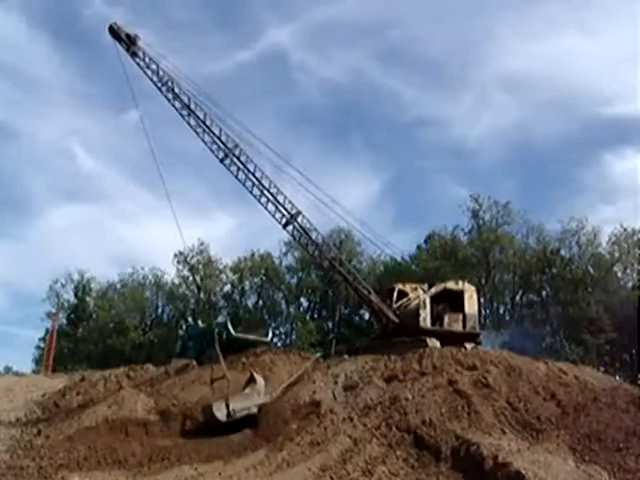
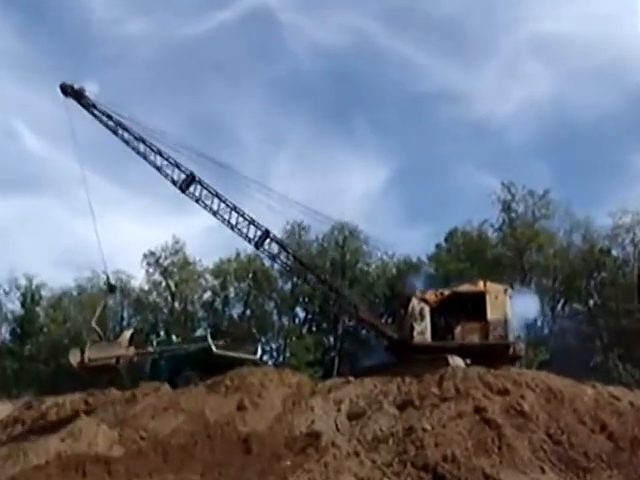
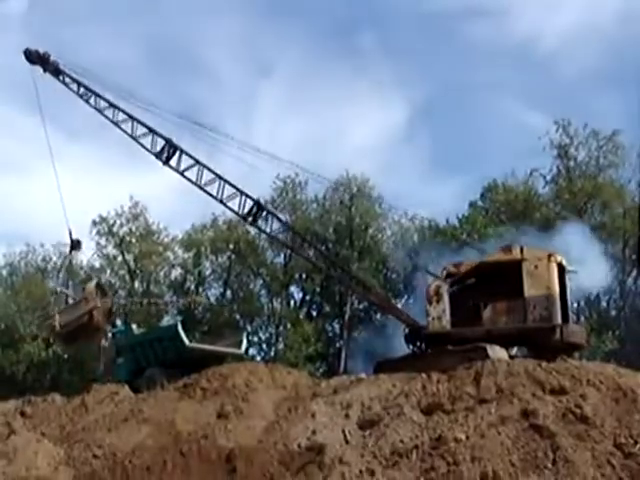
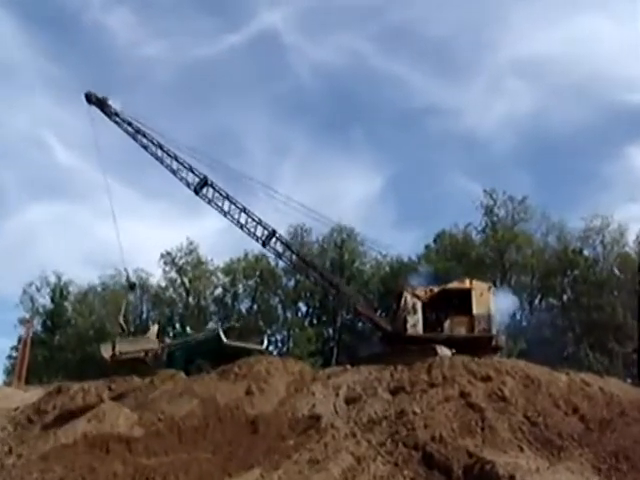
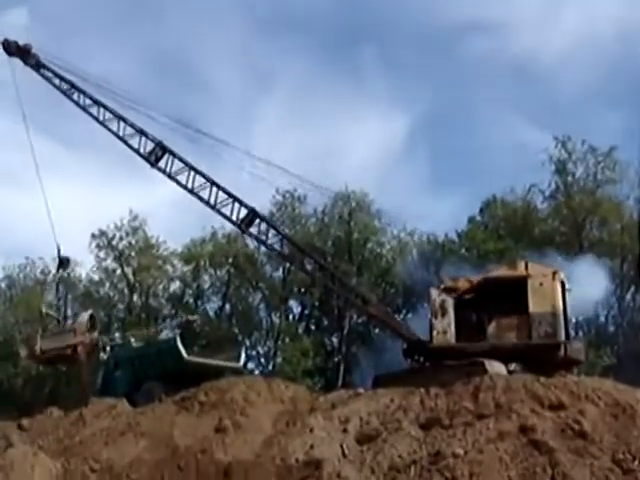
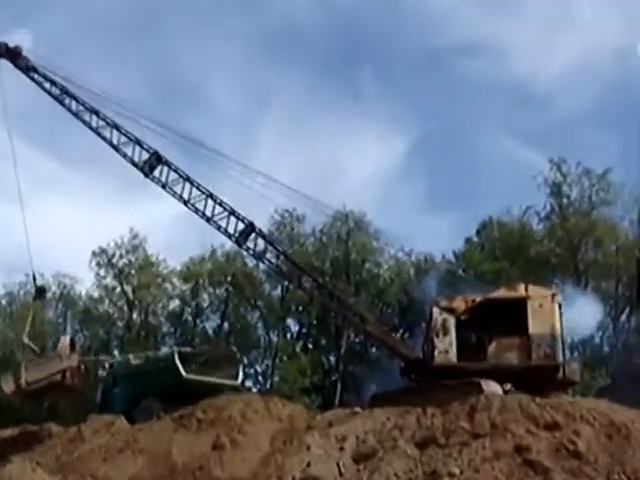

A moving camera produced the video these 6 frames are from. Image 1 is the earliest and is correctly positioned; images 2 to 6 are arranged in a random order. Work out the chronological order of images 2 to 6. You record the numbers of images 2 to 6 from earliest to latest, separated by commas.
4, 2, 6, 5, 3
